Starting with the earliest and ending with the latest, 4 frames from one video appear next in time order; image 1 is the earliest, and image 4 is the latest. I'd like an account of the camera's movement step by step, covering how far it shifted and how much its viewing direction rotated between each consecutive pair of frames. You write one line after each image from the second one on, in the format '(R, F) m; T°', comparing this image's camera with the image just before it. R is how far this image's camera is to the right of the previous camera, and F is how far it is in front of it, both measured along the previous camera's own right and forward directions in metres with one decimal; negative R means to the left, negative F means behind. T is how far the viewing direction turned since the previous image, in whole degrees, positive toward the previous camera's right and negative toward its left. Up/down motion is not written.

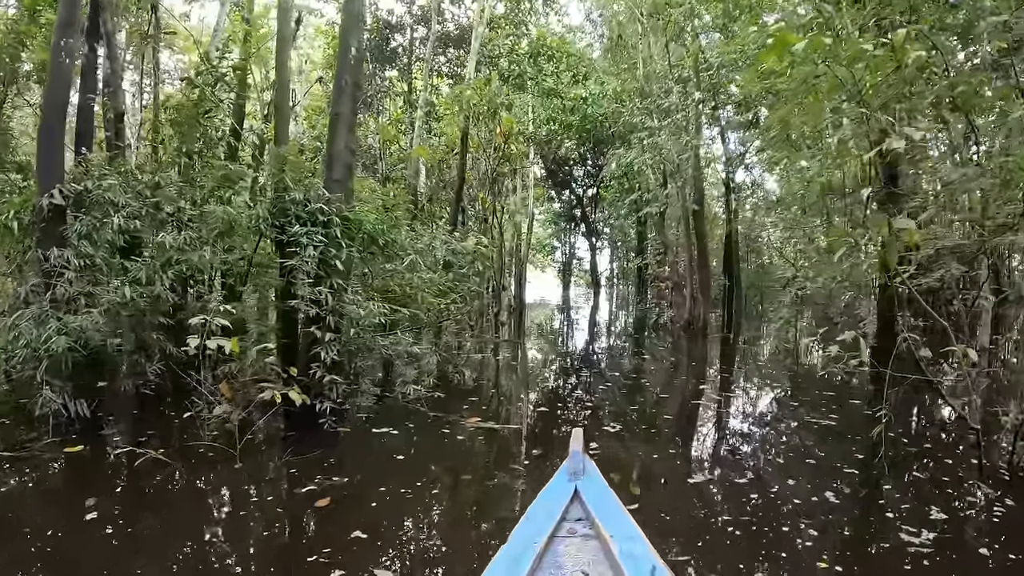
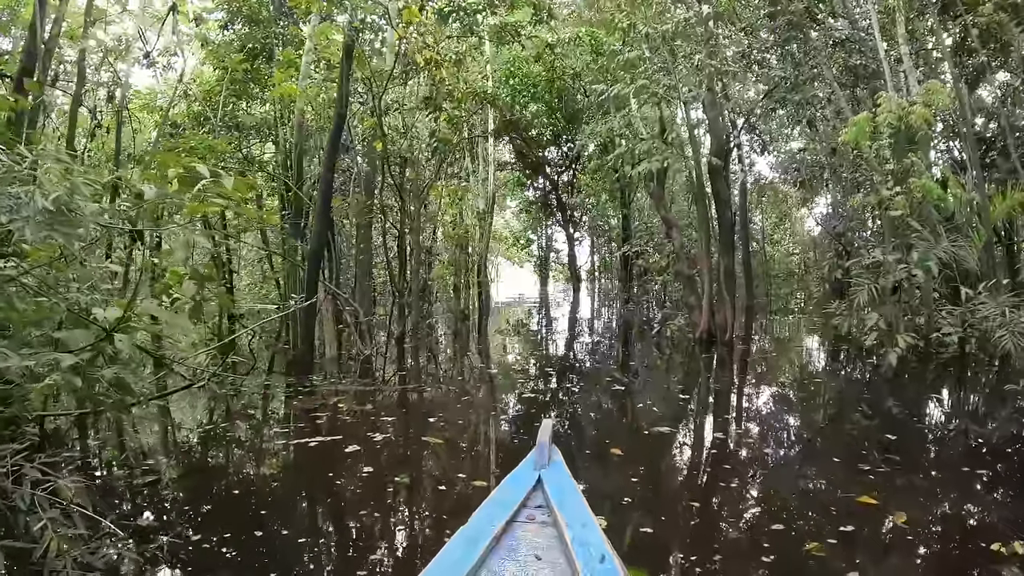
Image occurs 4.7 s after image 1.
(+0.5, +3.0) m; +1°
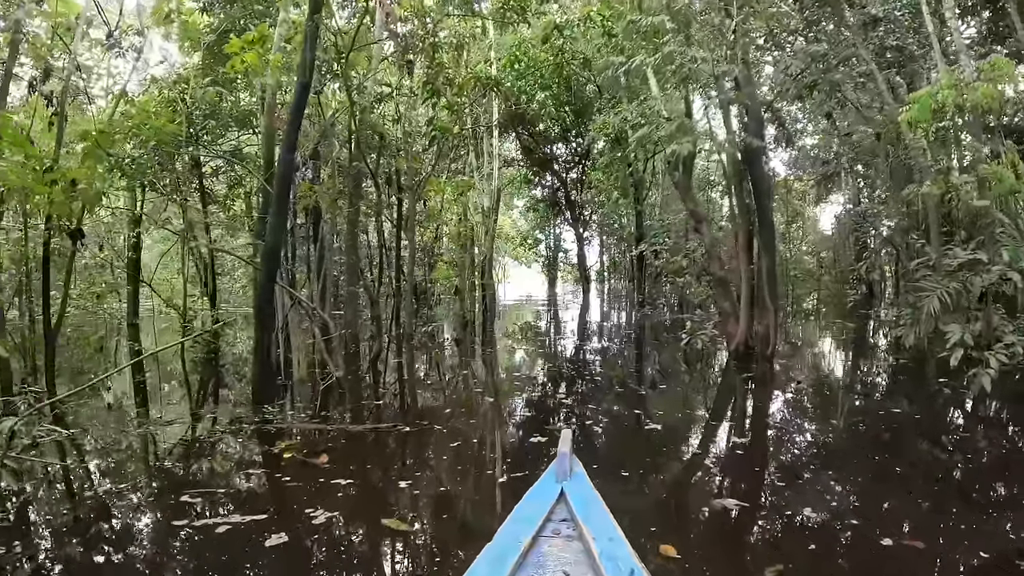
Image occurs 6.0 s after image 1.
(0.0, +0.8) m; -1°
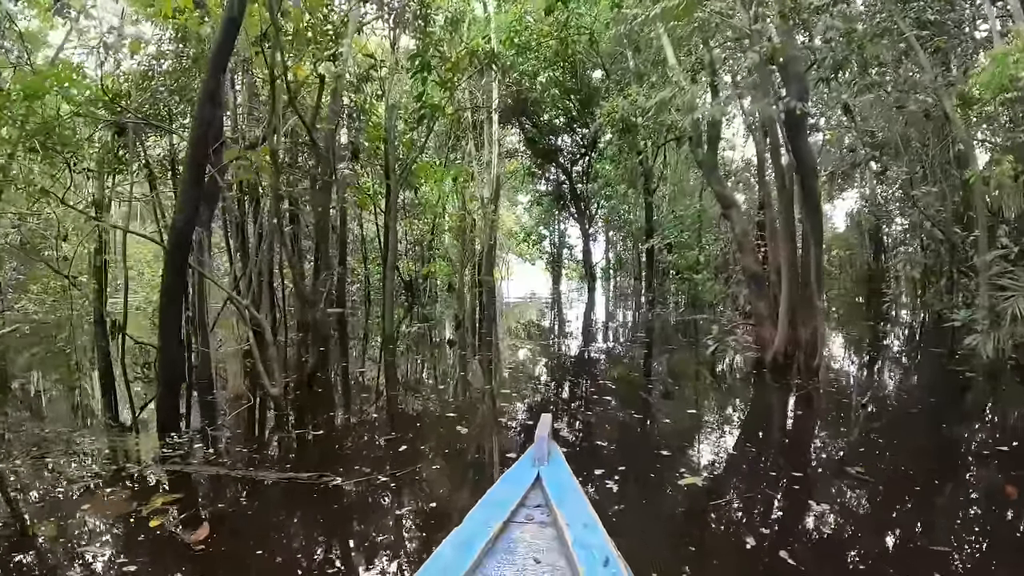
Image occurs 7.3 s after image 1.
(+0.1, +0.8) m; 0°
